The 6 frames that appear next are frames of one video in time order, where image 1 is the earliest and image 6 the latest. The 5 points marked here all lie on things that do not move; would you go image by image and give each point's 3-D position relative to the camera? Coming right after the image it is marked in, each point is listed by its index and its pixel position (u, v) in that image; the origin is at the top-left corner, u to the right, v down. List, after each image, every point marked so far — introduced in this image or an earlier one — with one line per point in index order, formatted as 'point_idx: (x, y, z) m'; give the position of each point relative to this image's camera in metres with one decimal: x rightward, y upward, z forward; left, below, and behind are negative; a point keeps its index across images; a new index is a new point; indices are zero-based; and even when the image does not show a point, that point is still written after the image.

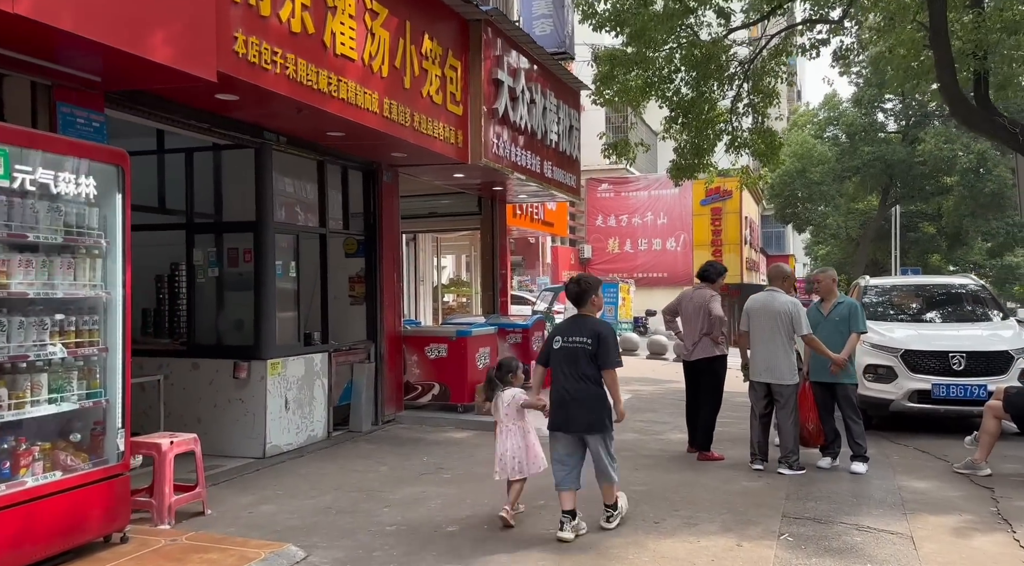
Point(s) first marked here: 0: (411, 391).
0: (-1.0, -1.1, +9.5) m
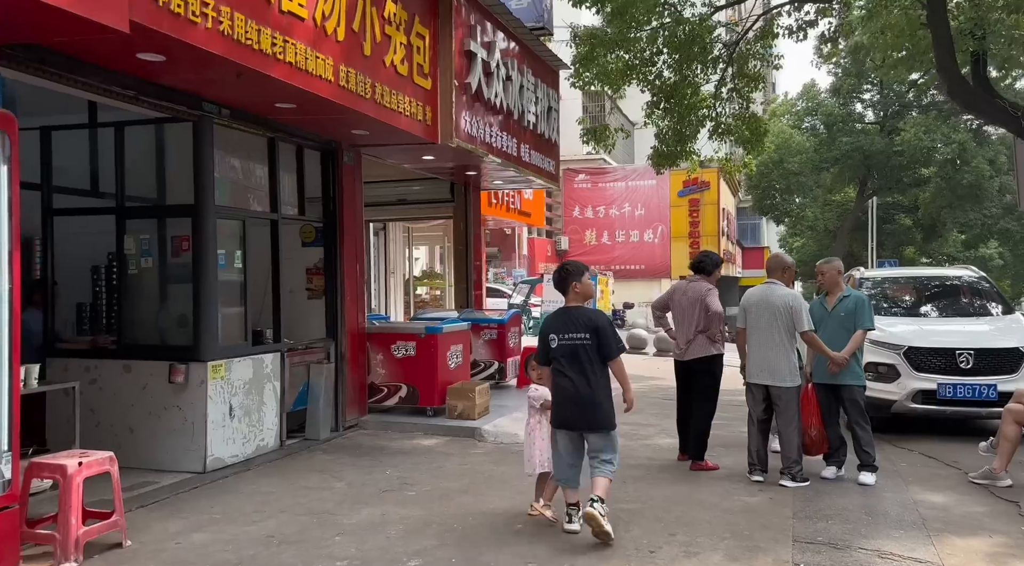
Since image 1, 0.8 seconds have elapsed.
0: (-1.3, -1.1, +8.7) m
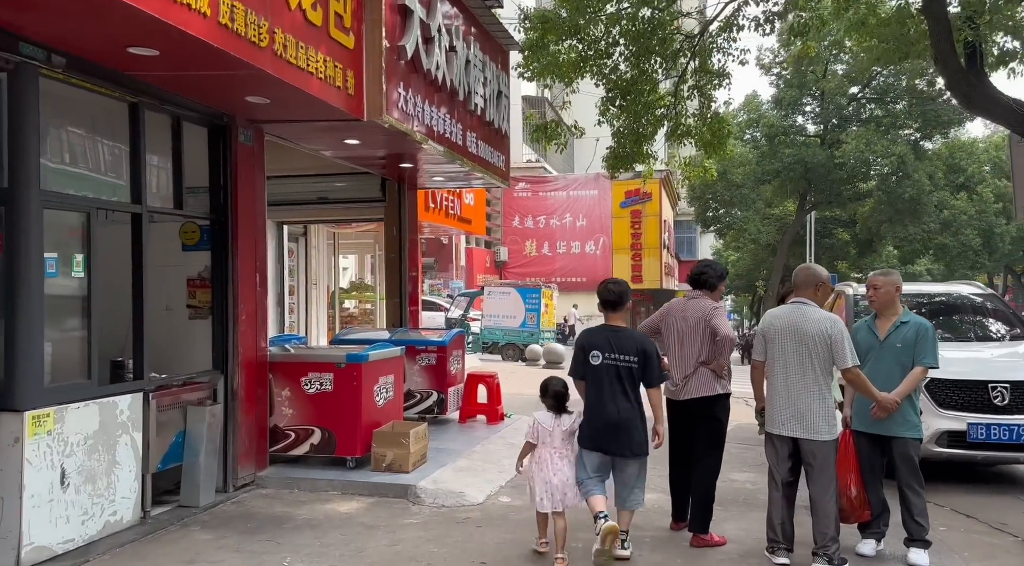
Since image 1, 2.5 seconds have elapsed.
0: (-1.7, -1.2, +6.9) m
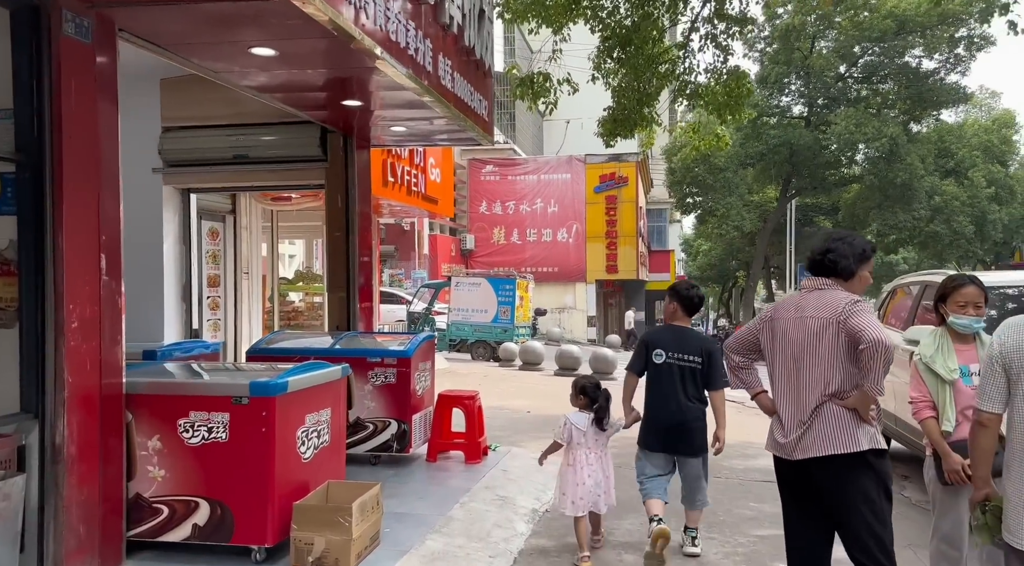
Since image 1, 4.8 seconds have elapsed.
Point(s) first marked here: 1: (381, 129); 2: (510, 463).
0: (-1.7, -1.1, +4.3) m
1: (-1.1, +1.2, +7.4) m
2: (0.0, -1.4, +6.9) m
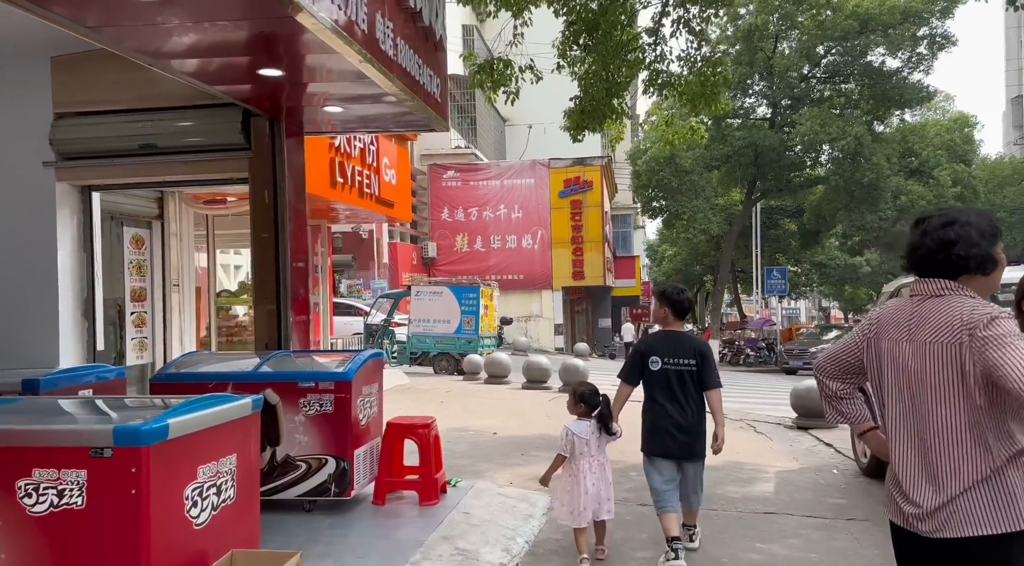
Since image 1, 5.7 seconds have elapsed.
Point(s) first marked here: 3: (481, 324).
0: (-1.9, -1.2, +3.2) m
1: (-1.4, +1.2, +6.4) m
2: (-0.2, -1.4, +5.9) m
3: (-0.6, -0.8, +17.9) m
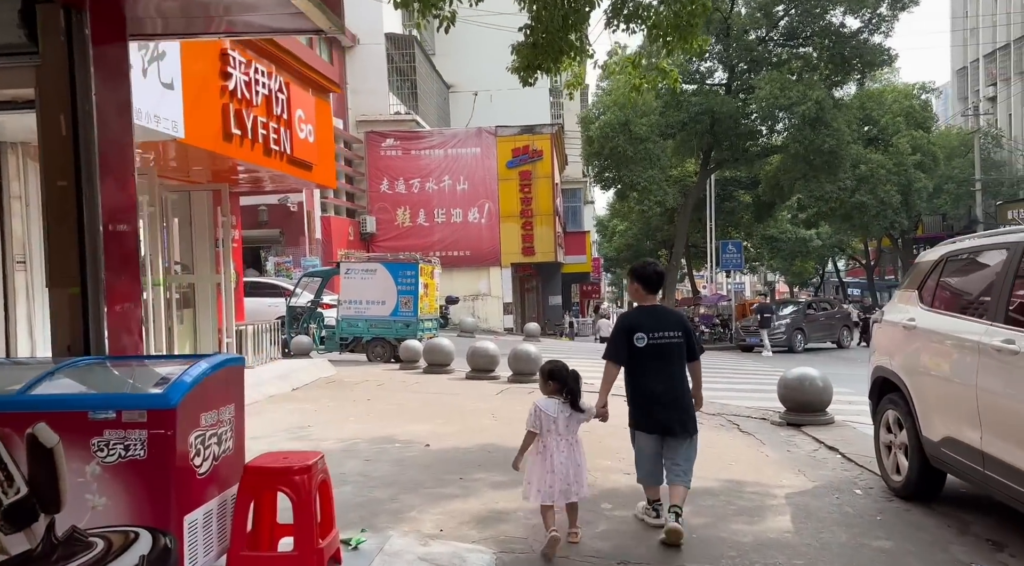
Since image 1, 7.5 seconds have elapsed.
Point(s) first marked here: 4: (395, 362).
0: (-2.0, -1.1, +1.2) m
1: (-1.7, +1.3, +4.3) m
2: (-0.6, -1.3, +3.9) m
3: (-1.6, -0.4, +15.9) m
4: (-2.0, -1.3, +15.7) m
